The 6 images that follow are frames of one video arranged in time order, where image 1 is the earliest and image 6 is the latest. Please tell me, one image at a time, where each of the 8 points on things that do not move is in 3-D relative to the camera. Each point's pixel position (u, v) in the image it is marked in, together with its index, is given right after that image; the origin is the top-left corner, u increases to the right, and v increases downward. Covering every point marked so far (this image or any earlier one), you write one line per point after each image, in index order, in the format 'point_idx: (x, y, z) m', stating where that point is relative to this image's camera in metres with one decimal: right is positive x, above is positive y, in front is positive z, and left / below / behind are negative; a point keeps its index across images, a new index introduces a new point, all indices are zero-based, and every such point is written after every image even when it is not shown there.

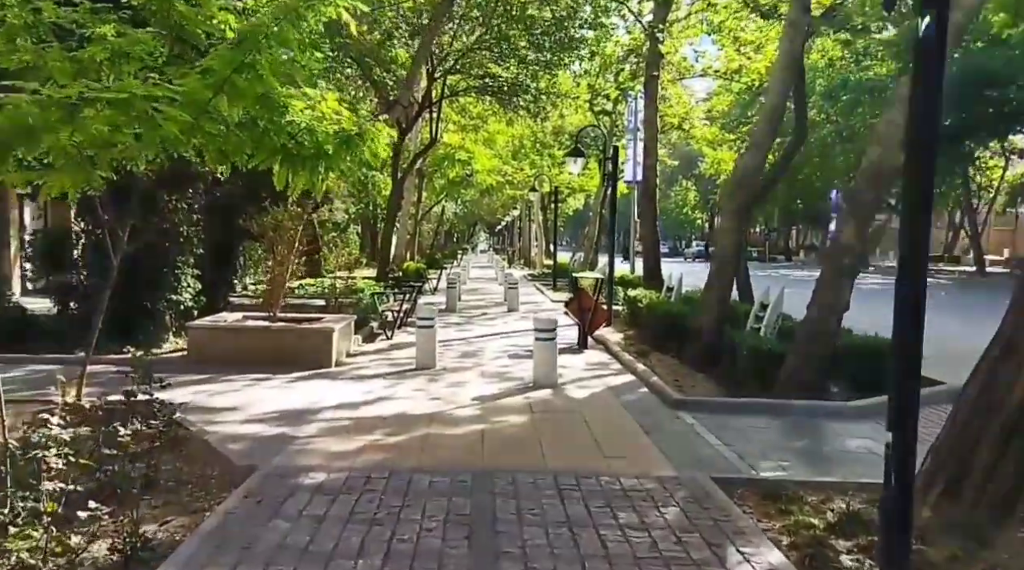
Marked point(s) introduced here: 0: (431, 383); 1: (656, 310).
0: (-1.0, -1.2, +10.1) m
1: (+2.8, -0.5, +16.1) m
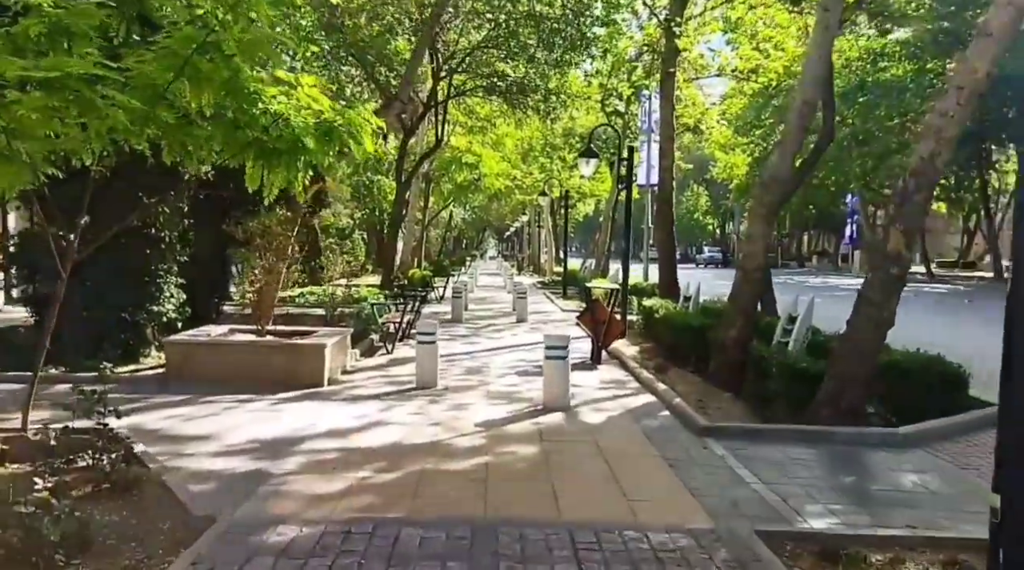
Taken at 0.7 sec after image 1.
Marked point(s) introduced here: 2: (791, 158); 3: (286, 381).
0: (-0.9, -1.3, +9.2) m
1: (+2.9, -0.7, +15.2) m
2: (+3.9, +1.8, +11.8) m
3: (-2.9, -1.2, +10.4) m
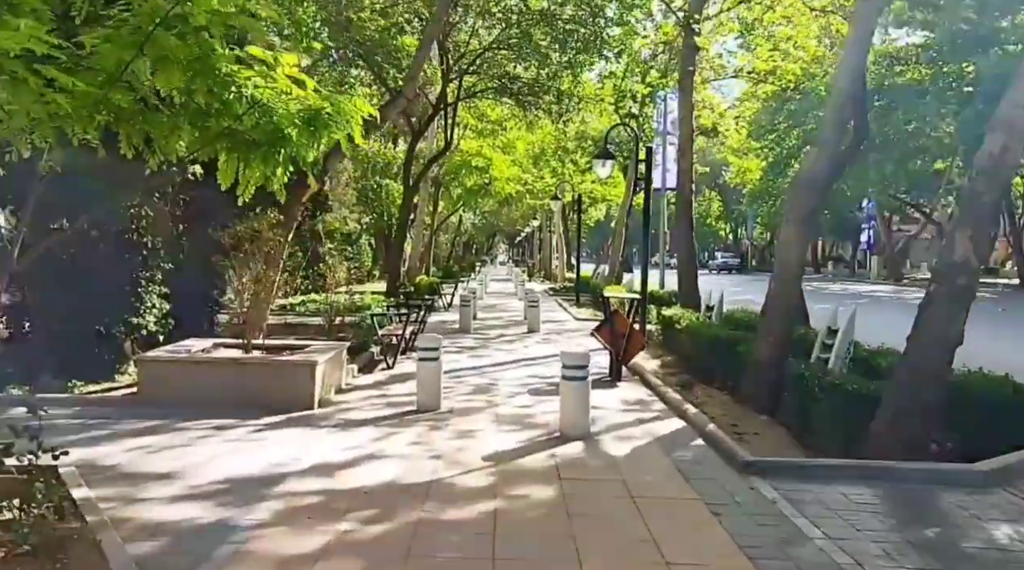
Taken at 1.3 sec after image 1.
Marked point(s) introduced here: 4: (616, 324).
0: (-0.8, -1.4, +8.1) m
1: (+3.1, -0.8, +14.1) m
2: (+4.1, +1.7, +10.7) m
3: (-2.7, -1.3, +9.3) m
4: (+1.5, -0.6, +12.3) m
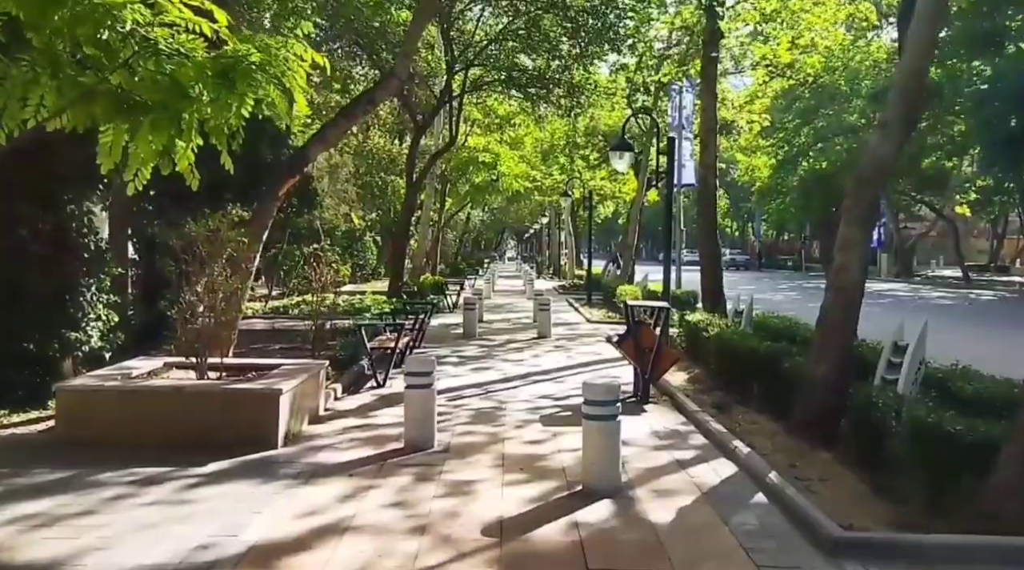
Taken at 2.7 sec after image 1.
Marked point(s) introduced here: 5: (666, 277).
0: (-0.7, -1.5, +6.4) m
1: (+3.2, -0.9, +12.3) m
2: (+4.1, +1.6, +8.8) m
3: (-2.6, -1.4, +7.6) m
4: (+1.6, -0.7, +10.5) m
5: (+2.9, +0.1, +15.8) m
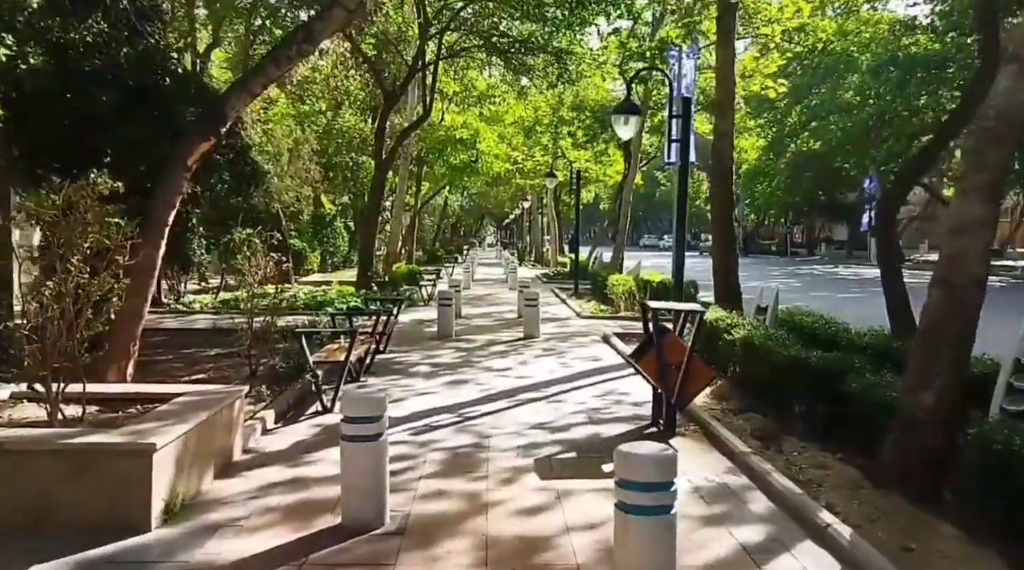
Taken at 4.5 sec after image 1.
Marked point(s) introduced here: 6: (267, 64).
0: (-0.8, -1.6, +3.9) m
1: (+3.0, -0.8, +9.8) m
2: (+4.0, +1.6, +6.4) m
3: (-2.7, -1.4, +5.1) m
4: (+1.5, -0.6, +8.1) m
5: (+2.6, +0.3, +13.4) m
6: (-2.5, +2.3, +8.6) m
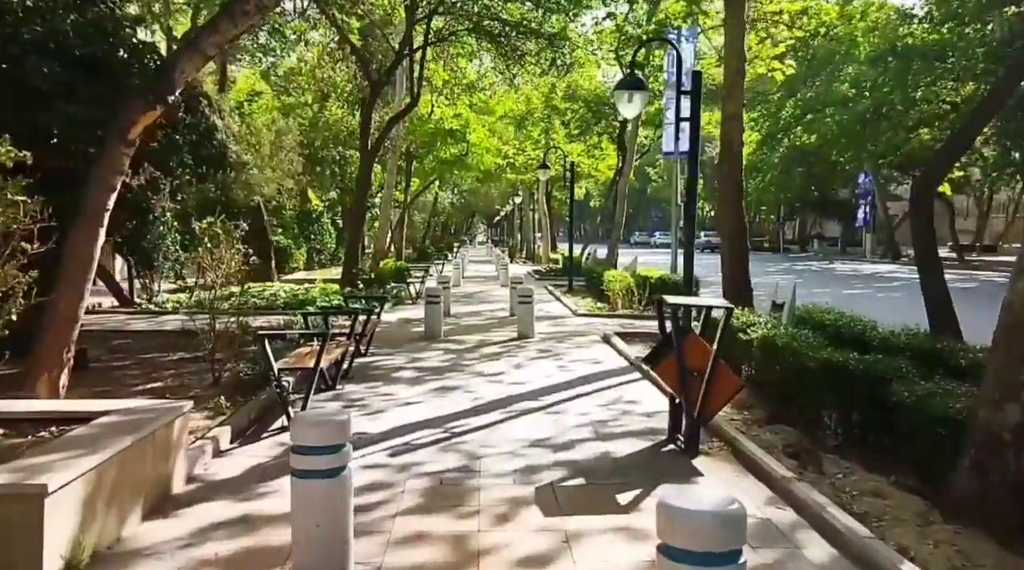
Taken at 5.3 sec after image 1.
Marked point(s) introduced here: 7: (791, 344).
0: (-0.7, -1.6, +2.7) m
1: (+3.0, -0.8, +8.7) m
2: (+4.0, +1.7, +5.3) m
3: (-2.7, -1.4, +3.9) m
4: (+1.5, -0.6, +6.9) m
5: (+2.5, +0.3, +12.2) m
6: (-2.6, +2.3, +7.4) m
7: (+3.0, -0.6, +9.0) m
